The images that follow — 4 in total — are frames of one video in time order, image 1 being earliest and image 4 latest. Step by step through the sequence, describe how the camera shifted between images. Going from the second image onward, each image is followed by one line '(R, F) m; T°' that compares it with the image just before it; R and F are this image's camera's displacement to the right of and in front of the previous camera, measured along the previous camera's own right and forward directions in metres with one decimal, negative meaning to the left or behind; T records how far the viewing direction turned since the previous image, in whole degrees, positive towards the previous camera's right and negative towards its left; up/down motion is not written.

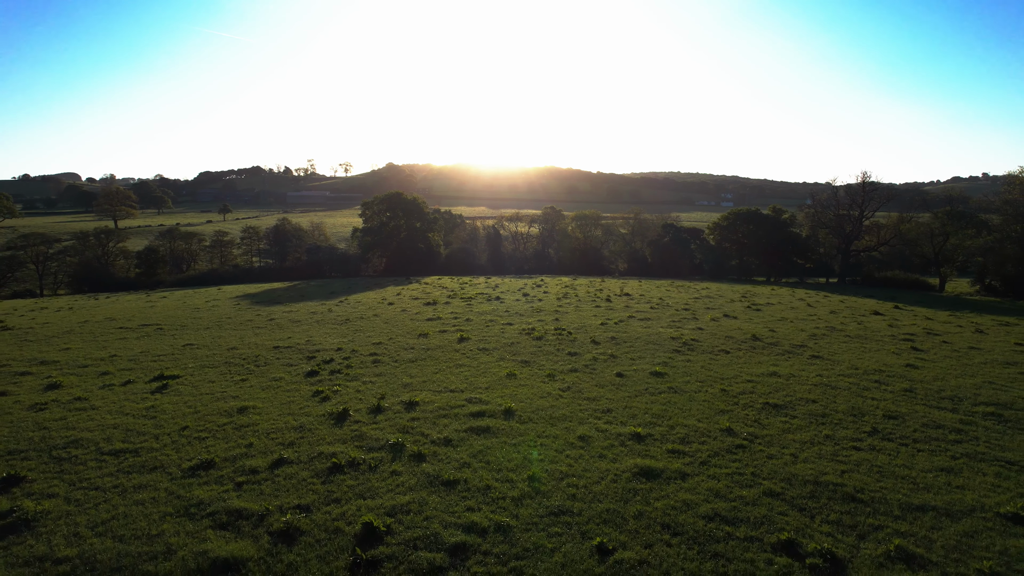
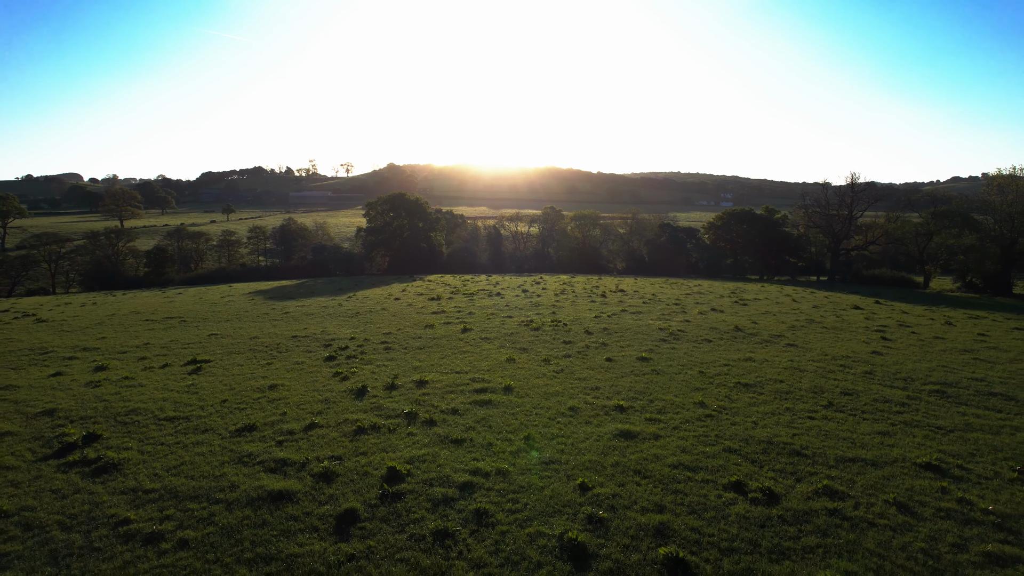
(+0.1, -1.9) m; 0°
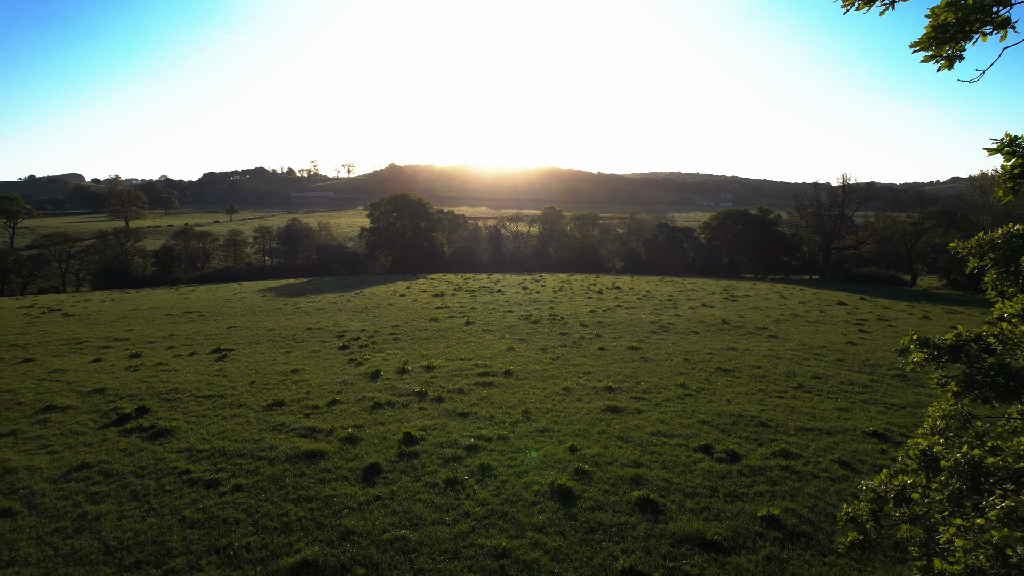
(0.0, -1.6) m; 0°
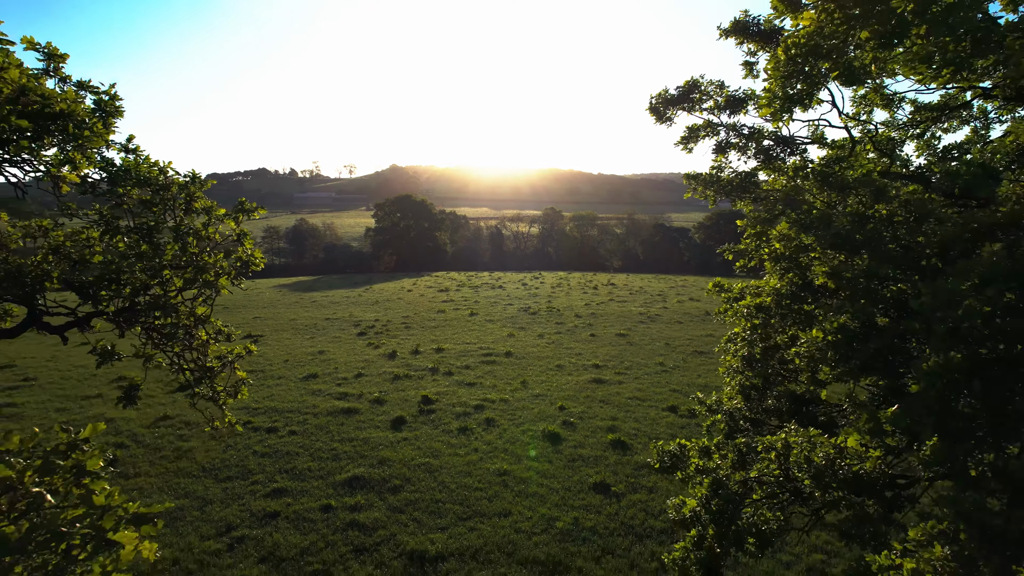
(0.0, -2.4) m; 0°
